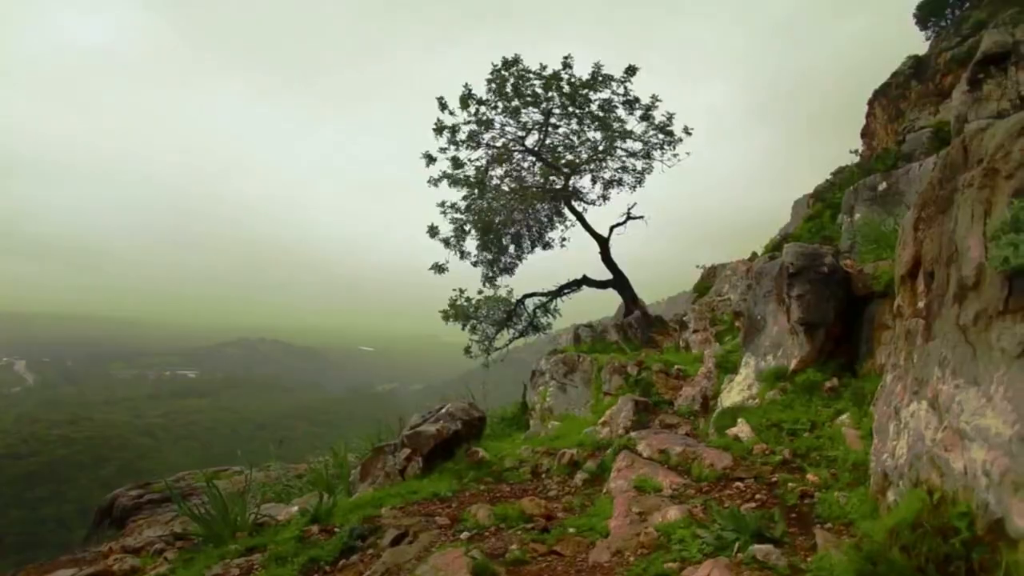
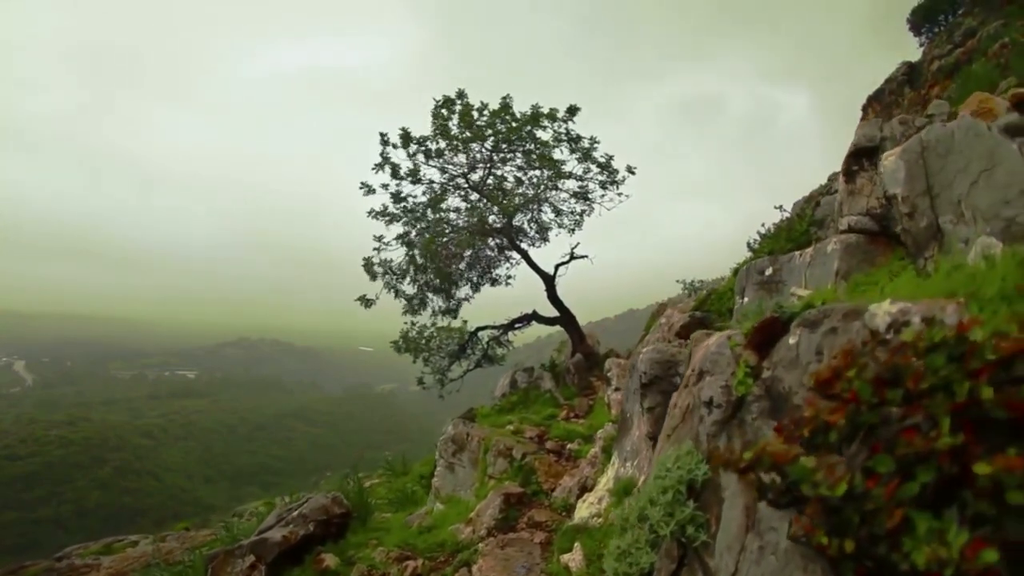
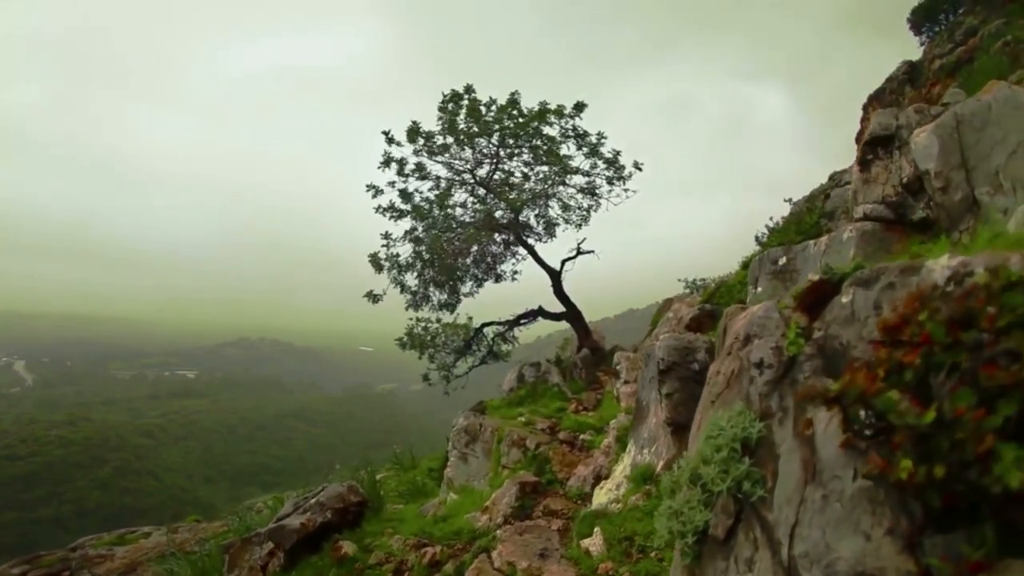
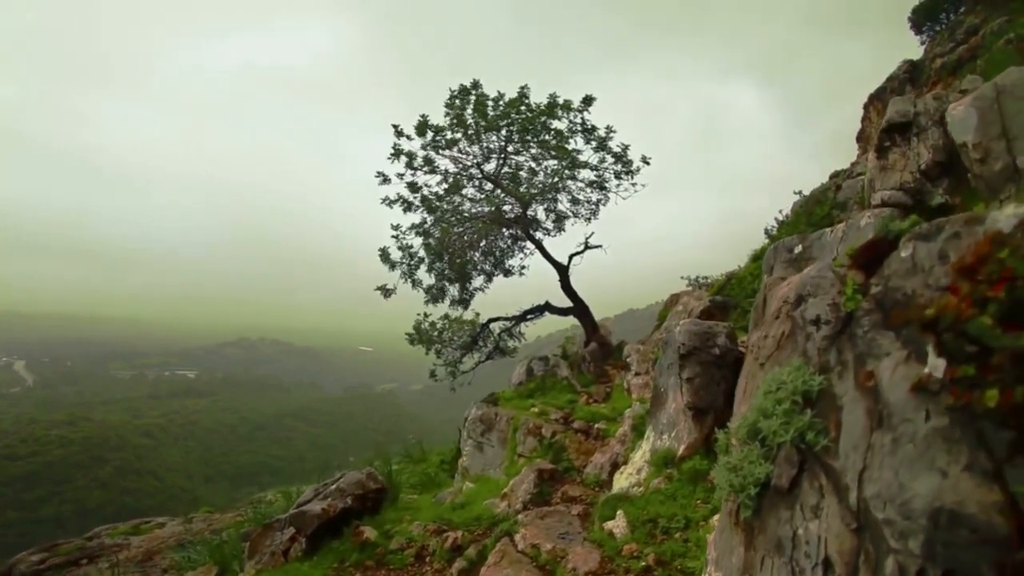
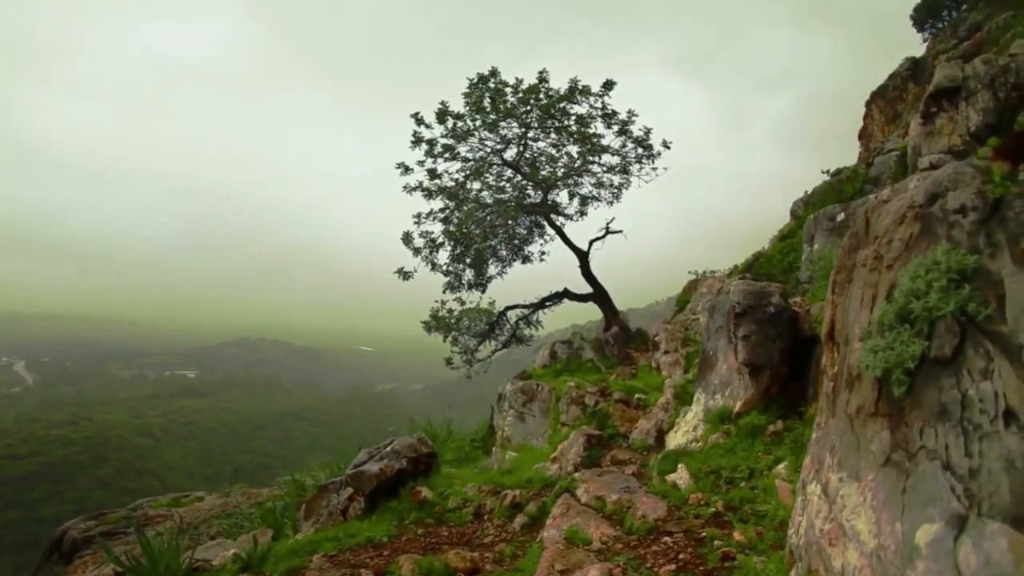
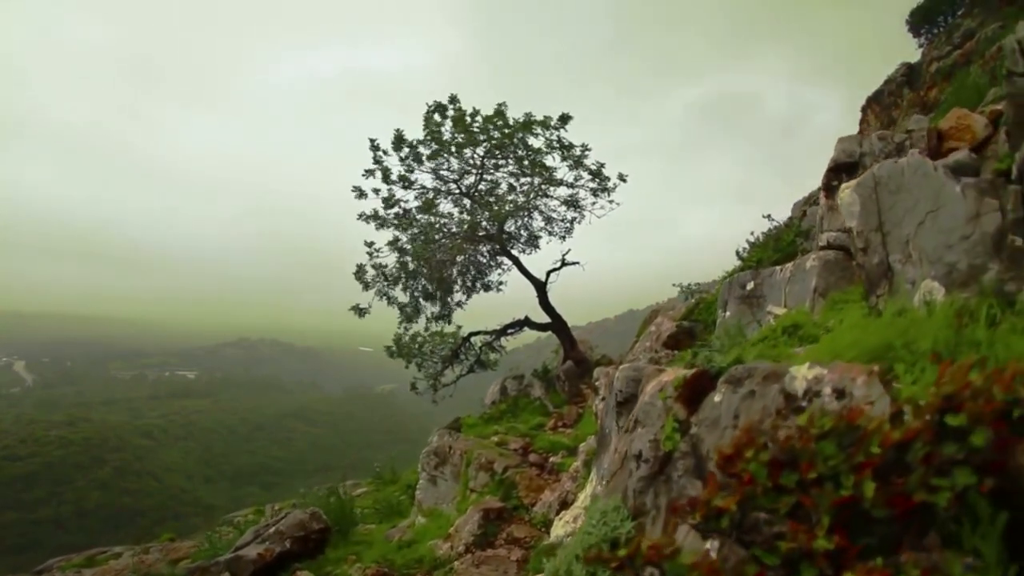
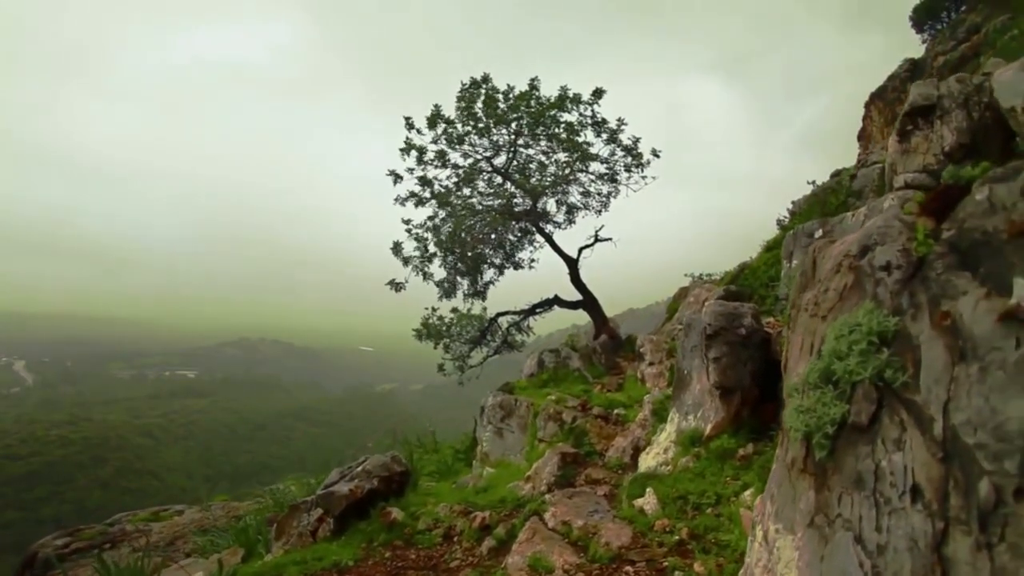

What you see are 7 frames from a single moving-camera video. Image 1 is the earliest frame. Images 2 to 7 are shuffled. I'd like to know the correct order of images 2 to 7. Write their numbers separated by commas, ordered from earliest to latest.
5, 7, 4, 3, 2, 6
